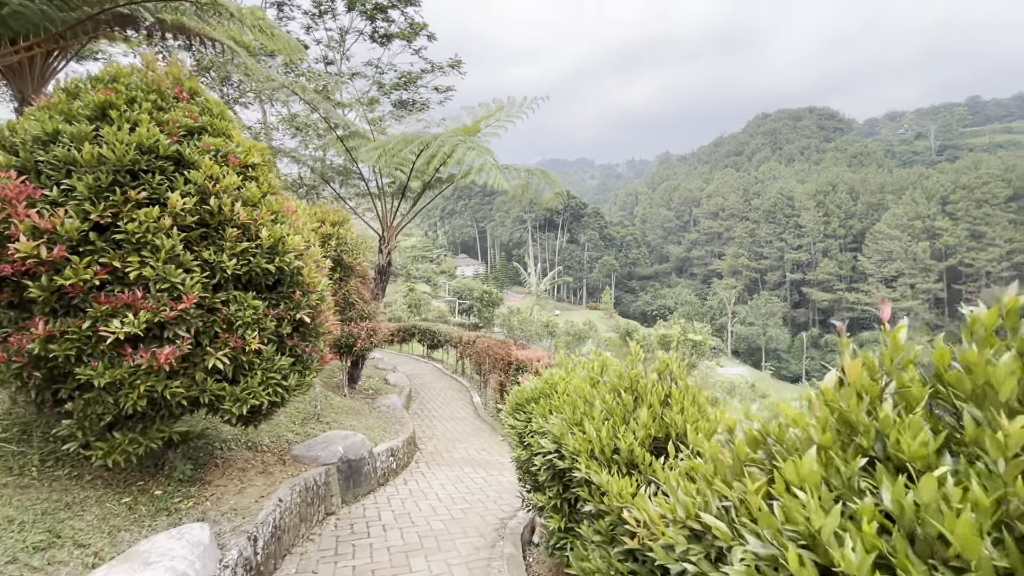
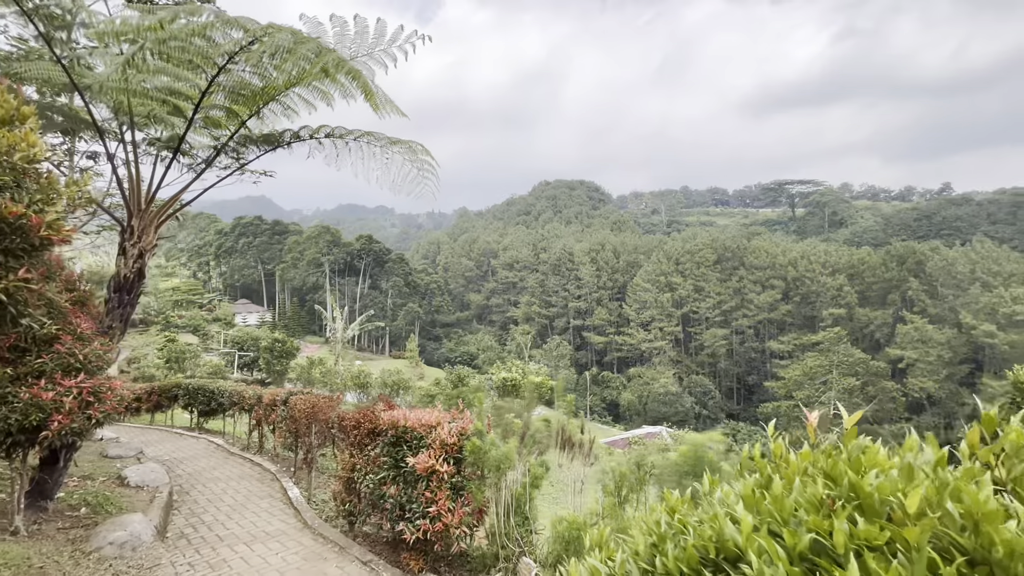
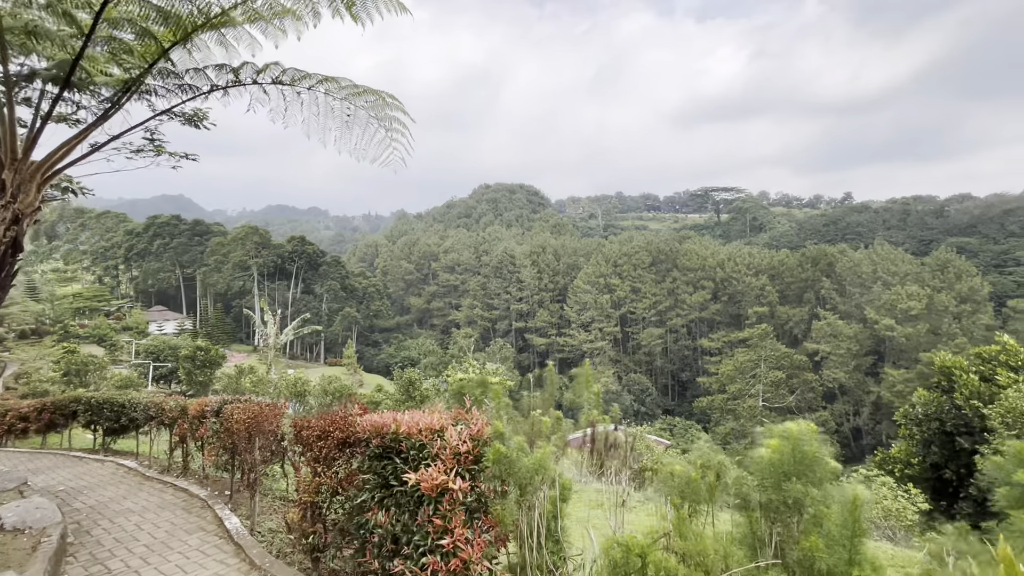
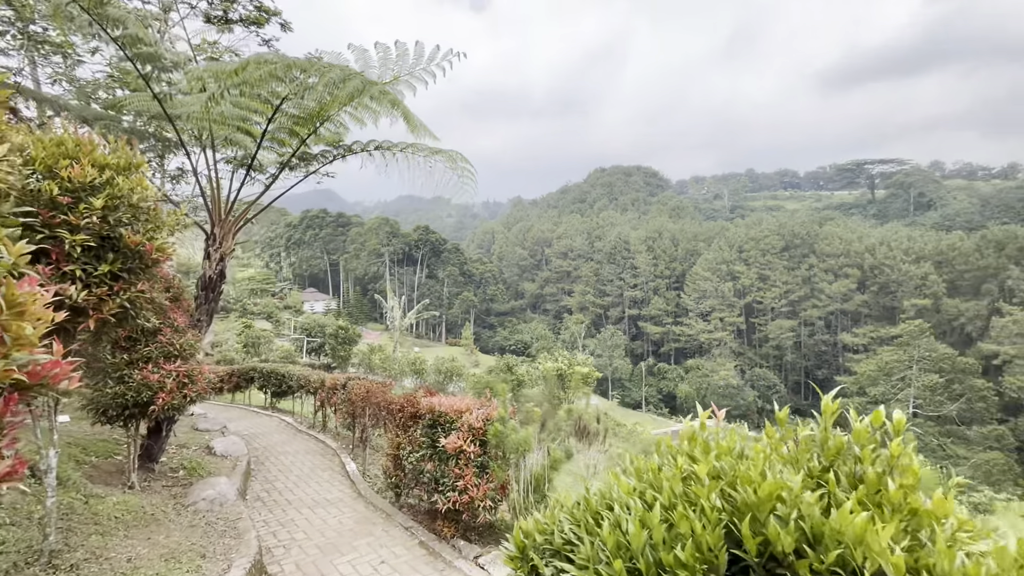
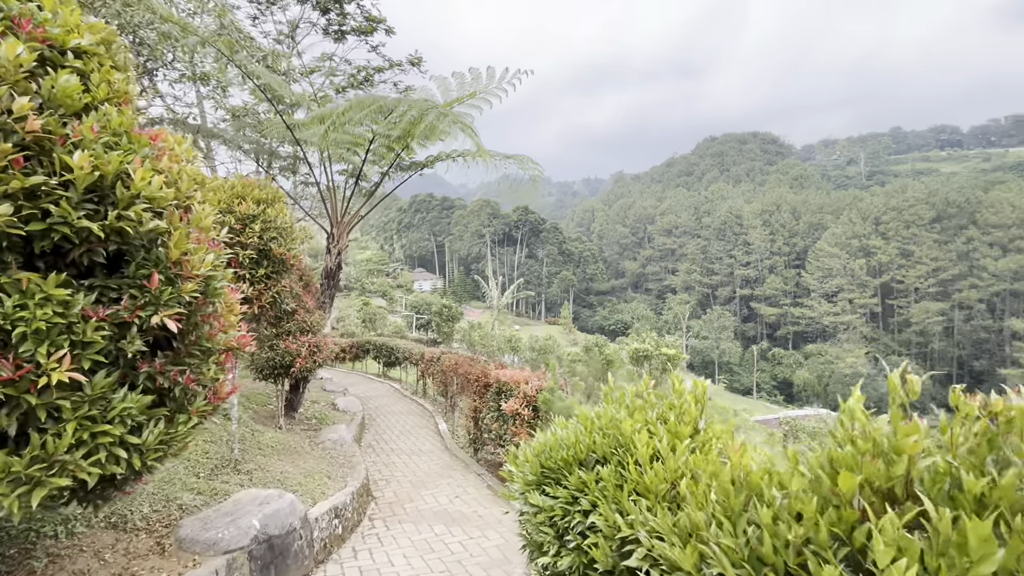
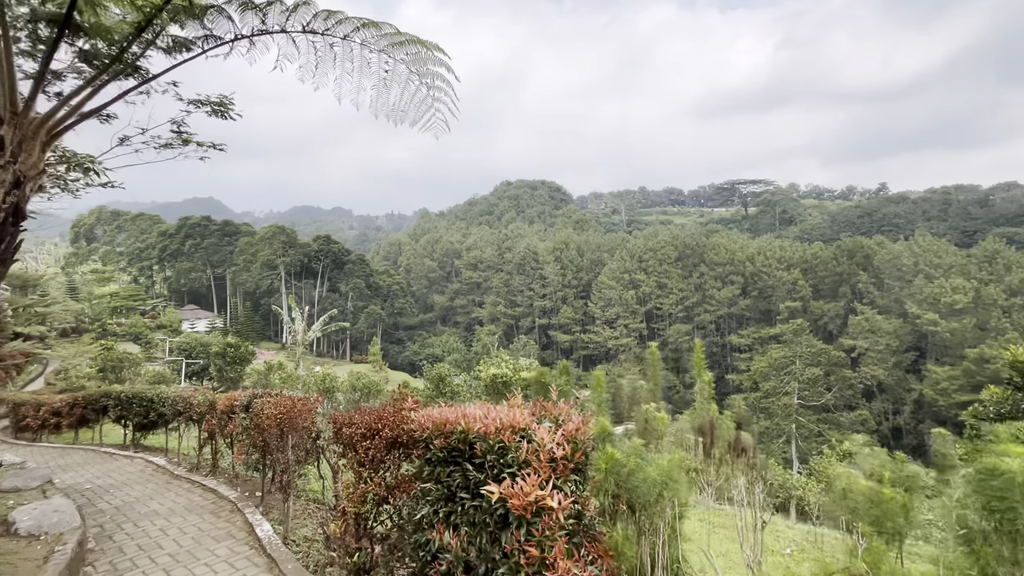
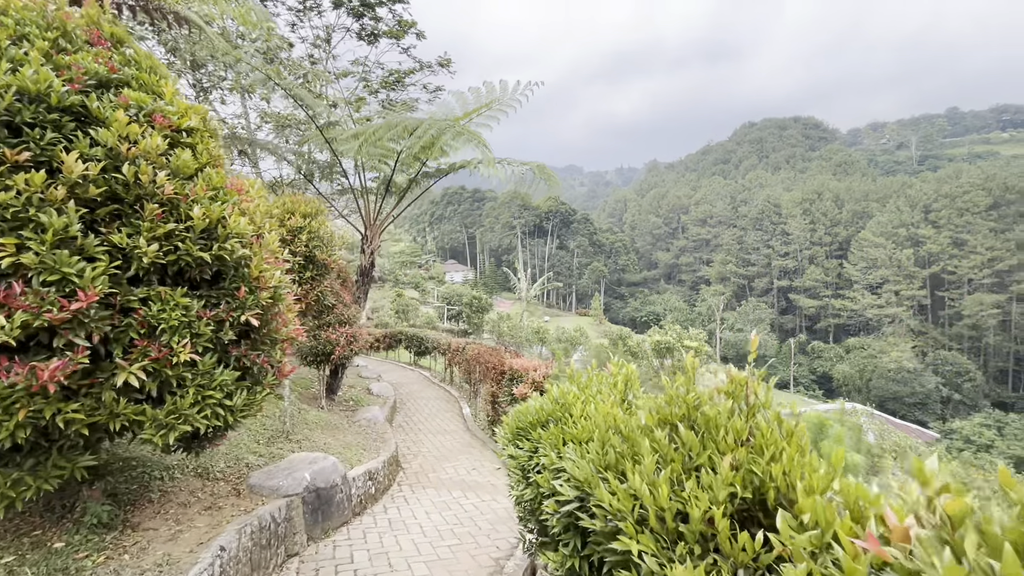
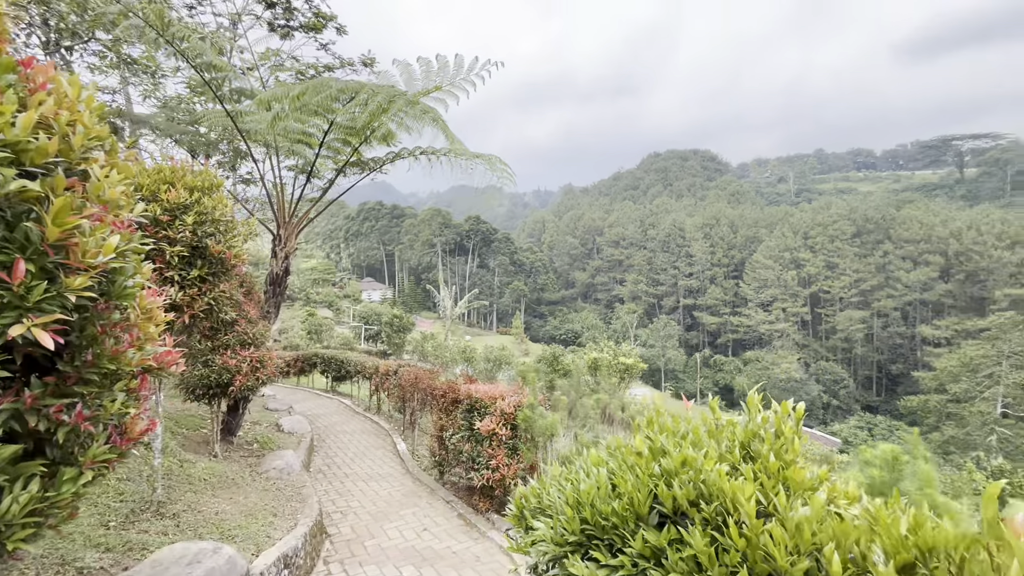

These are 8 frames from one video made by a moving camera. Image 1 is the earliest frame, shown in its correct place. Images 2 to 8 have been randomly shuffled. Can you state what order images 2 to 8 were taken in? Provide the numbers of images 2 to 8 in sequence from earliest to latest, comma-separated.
7, 5, 8, 4, 2, 3, 6
